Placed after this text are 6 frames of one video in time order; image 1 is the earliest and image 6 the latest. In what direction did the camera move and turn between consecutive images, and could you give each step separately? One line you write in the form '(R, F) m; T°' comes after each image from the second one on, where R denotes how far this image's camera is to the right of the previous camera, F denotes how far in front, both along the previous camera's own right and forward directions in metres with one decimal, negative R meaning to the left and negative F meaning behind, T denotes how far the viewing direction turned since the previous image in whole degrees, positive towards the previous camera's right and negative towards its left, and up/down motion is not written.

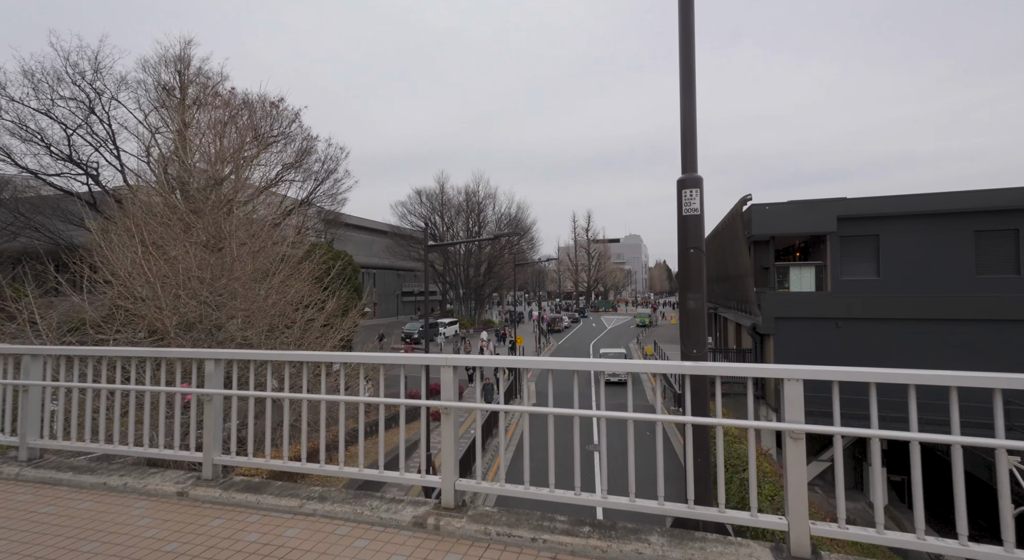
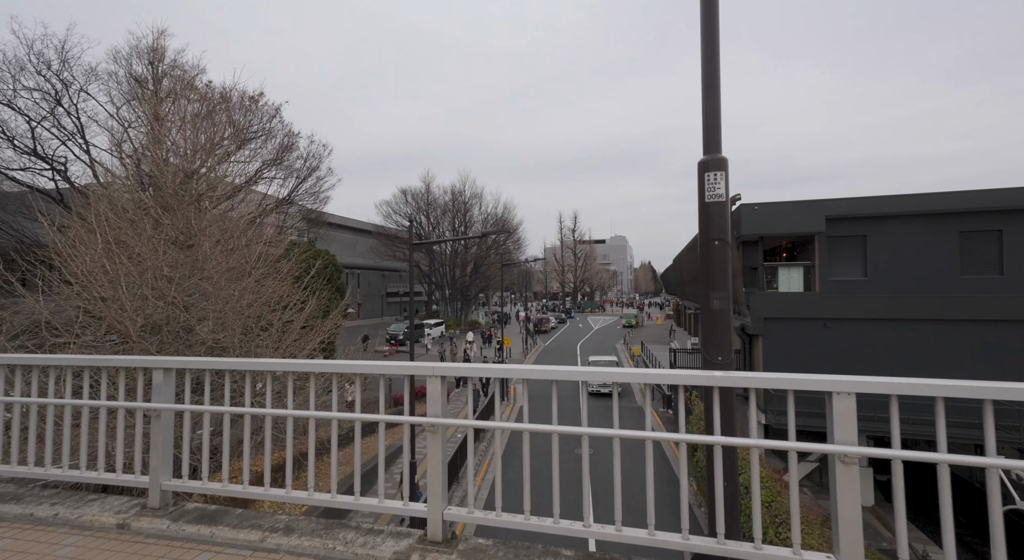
(0.0, +0.3) m; +2°
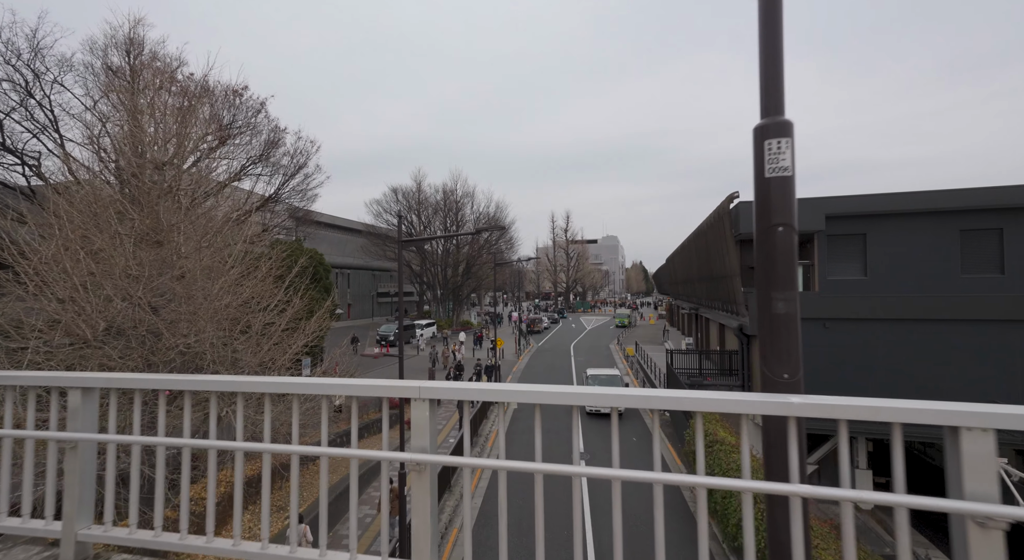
(0.0, +0.4) m; +1°
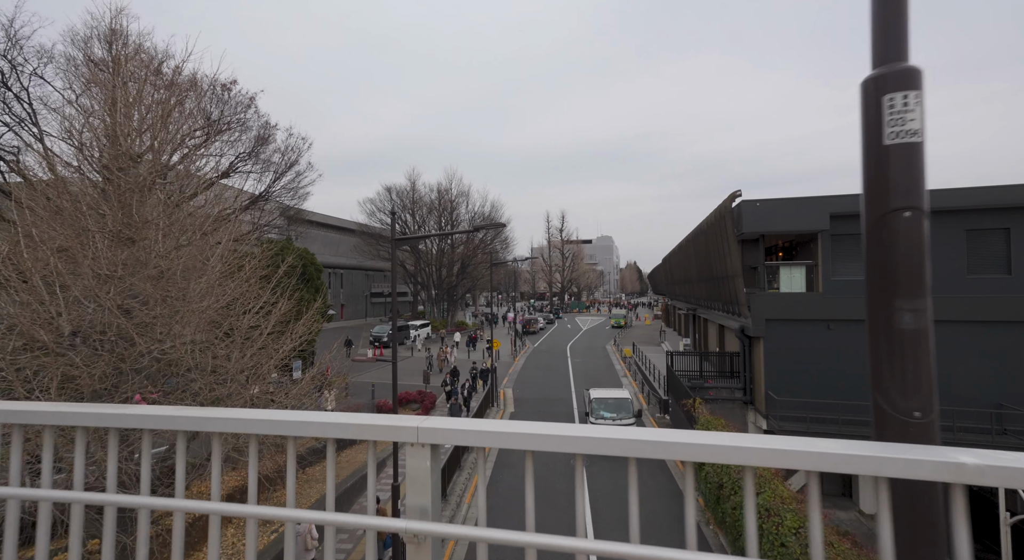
(-0.1, +0.4) m; +1°
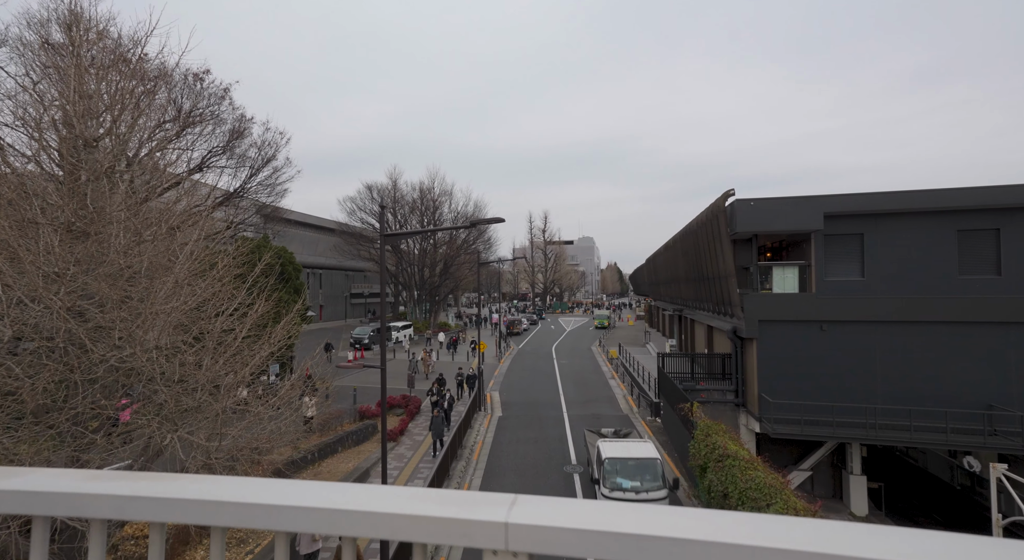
(-0.2, +0.5) m; +2°
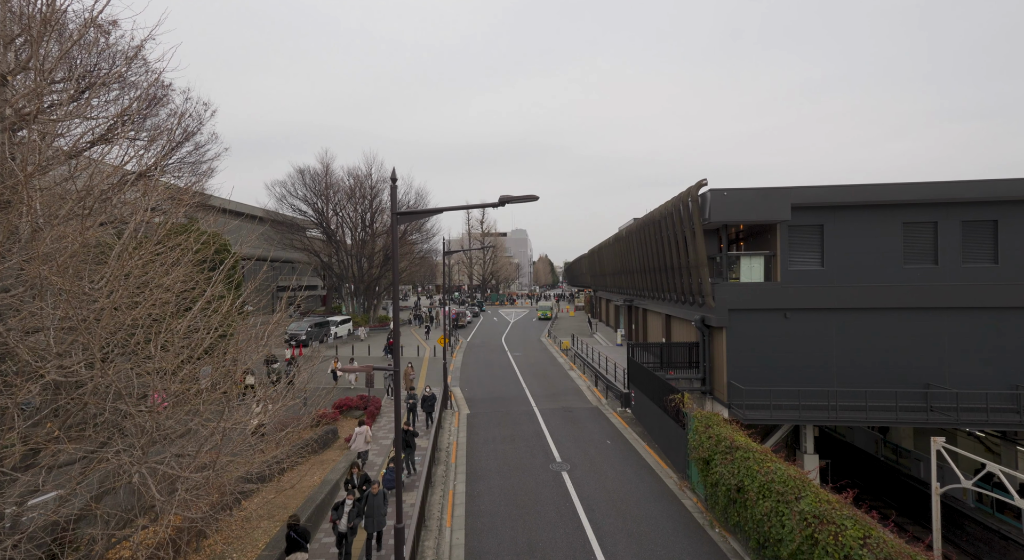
(-1.2, +0.9) m; +8°
